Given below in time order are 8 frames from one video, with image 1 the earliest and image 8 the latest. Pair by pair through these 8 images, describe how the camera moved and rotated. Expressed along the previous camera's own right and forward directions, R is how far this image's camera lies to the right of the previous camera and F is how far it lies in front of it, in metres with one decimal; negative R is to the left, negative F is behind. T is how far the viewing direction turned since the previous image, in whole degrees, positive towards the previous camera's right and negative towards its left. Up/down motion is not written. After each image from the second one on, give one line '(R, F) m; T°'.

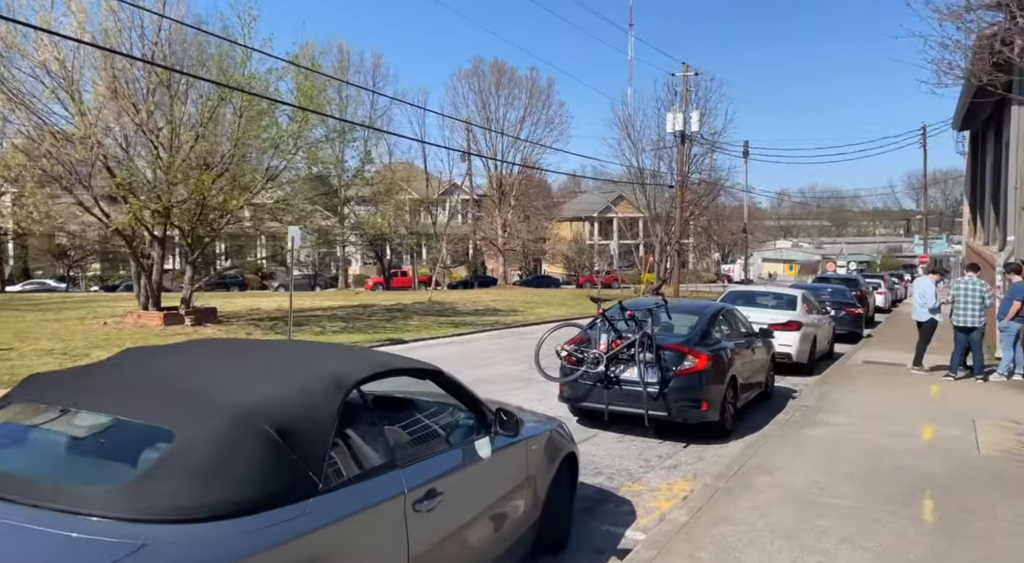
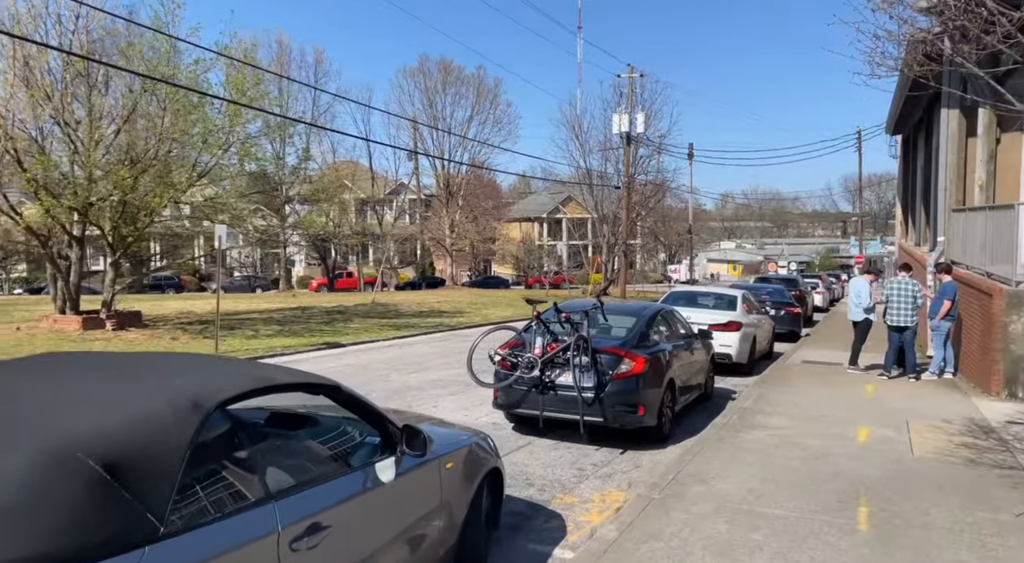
(+0.2, +0.3) m; +4°
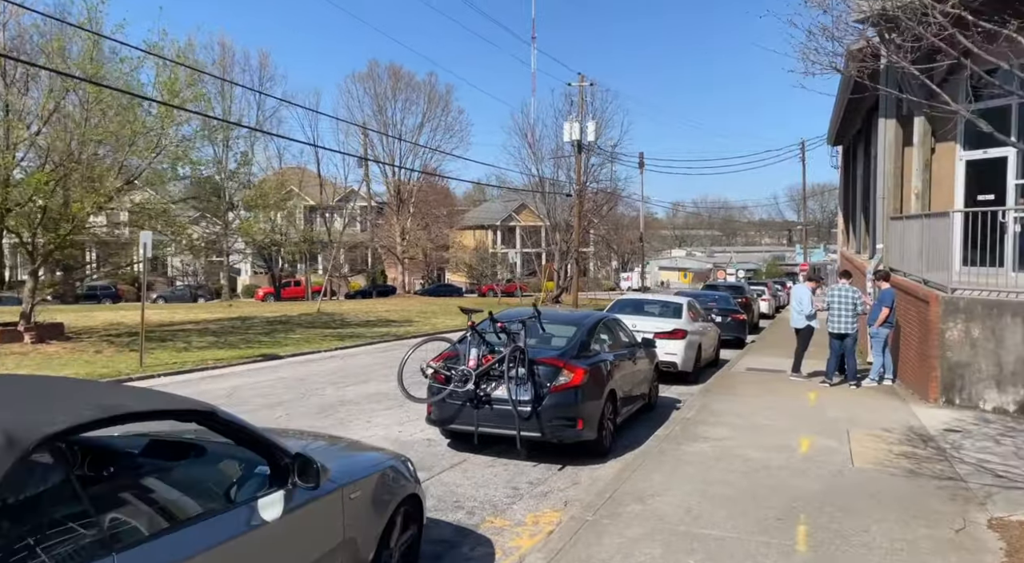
(+0.2, +0.3) m; +4°
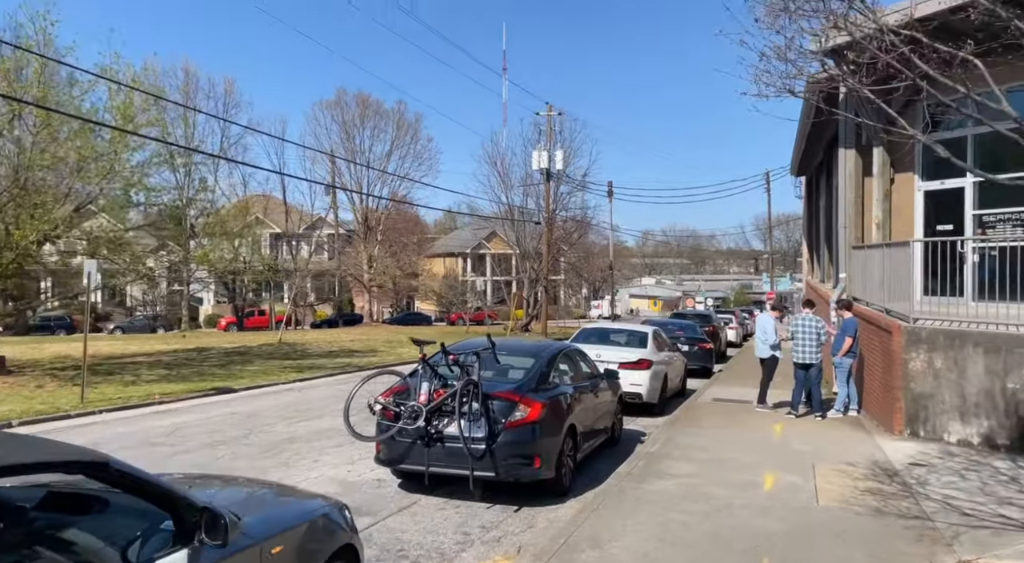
(+0.2, +0.3) m; +2°
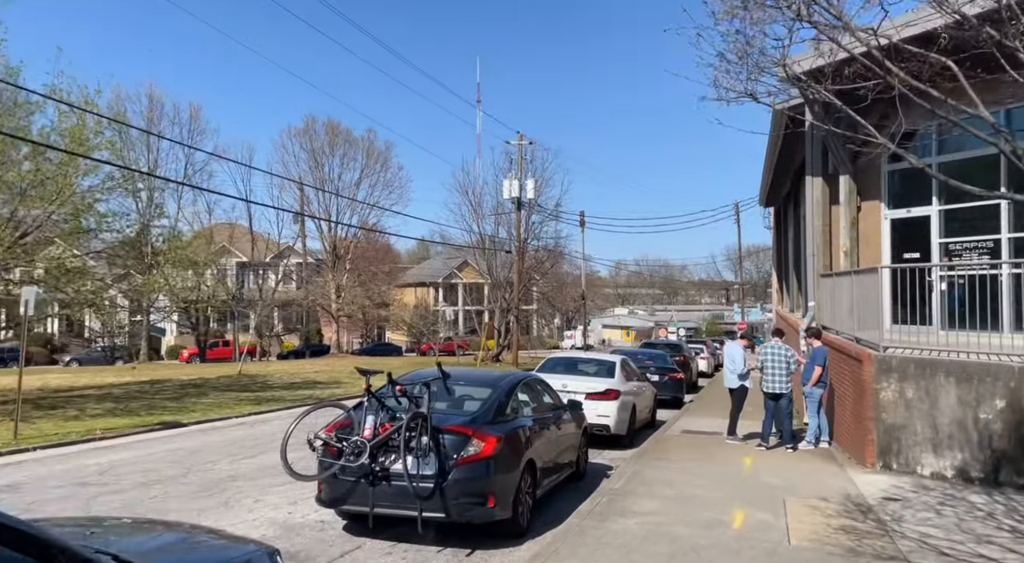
(+0.2, +0.4) m; +2°
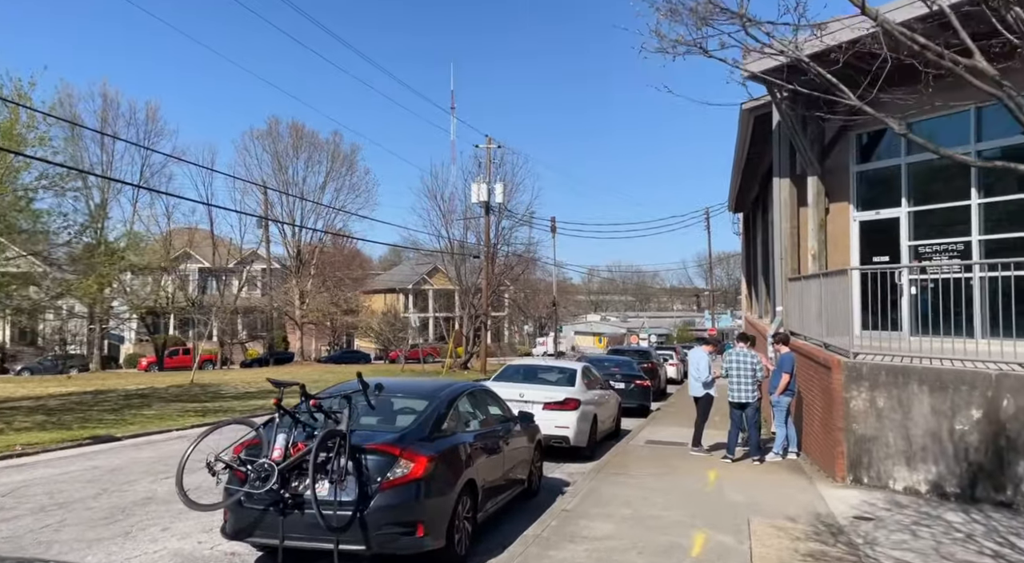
(+0.3, +0.6) m; +2°
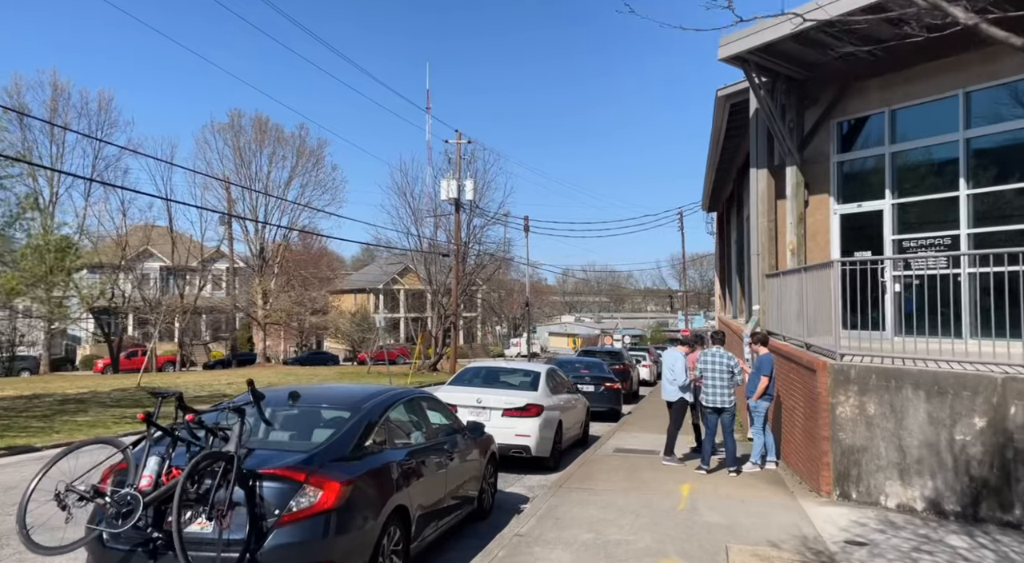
(+0.3, +0.9) m; +2°
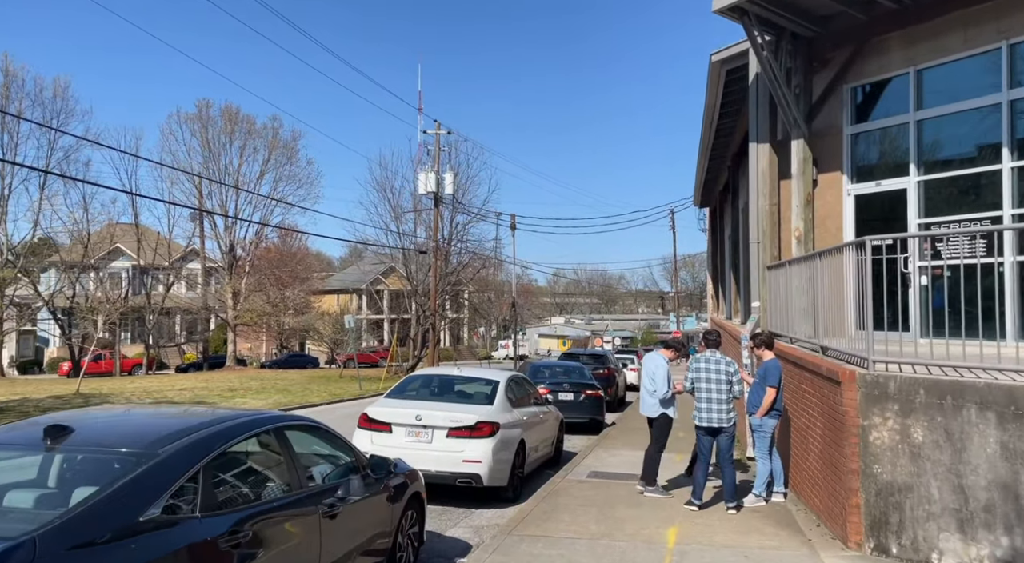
(+0.5, +1.8) m; +1°
